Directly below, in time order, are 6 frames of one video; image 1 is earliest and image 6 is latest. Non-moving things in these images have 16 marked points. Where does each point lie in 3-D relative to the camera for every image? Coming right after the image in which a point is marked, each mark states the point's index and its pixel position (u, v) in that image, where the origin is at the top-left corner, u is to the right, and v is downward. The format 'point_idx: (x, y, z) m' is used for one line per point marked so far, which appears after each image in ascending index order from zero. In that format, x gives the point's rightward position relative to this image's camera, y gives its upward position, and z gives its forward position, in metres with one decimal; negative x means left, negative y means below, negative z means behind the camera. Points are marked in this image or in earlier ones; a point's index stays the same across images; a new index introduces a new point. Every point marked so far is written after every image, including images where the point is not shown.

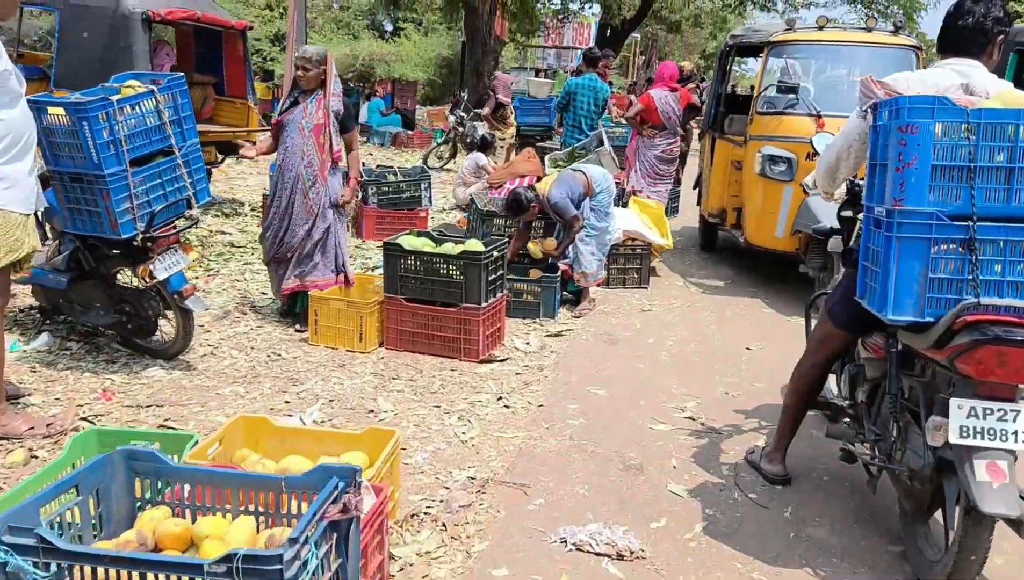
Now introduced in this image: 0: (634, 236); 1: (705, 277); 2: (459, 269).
0: (+1.0, +0.5, +7.5) m
1: (+1.8, +0.1, +8.2) m
2: (-0.3, +0.1, +5.4) m
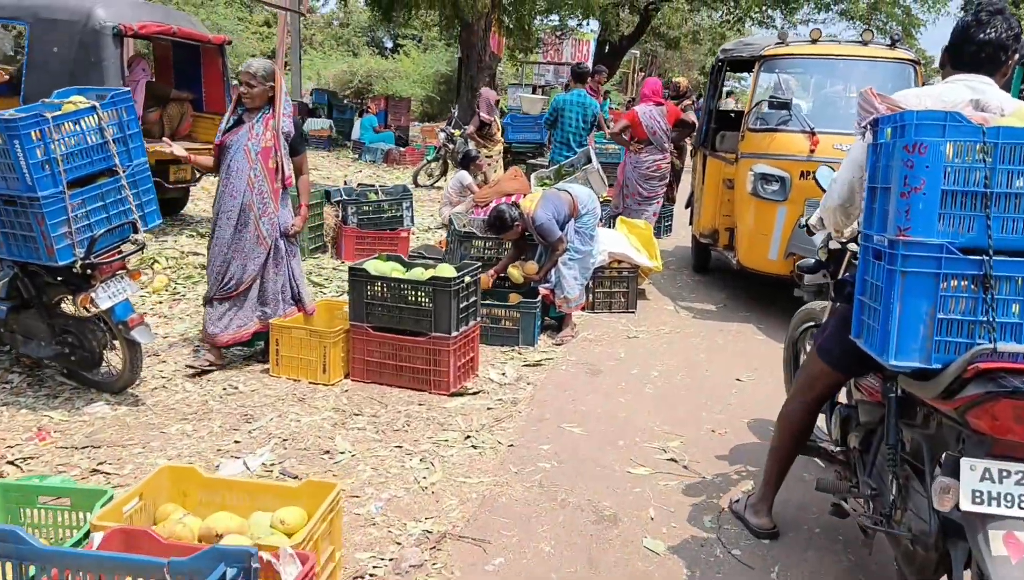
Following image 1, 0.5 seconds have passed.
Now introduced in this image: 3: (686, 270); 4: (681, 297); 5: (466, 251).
0: (+0.9, +0.3, +7.1) m
1: (+1.6, -0.1, +7.9) m
2: (-0.5, 0.0, +5.1) m
3: (+1.8, +0.2, +9.1) m
4: (+1.5, -0.1, +7.9) m
5: (-0.4, +0.3, +6.8) m
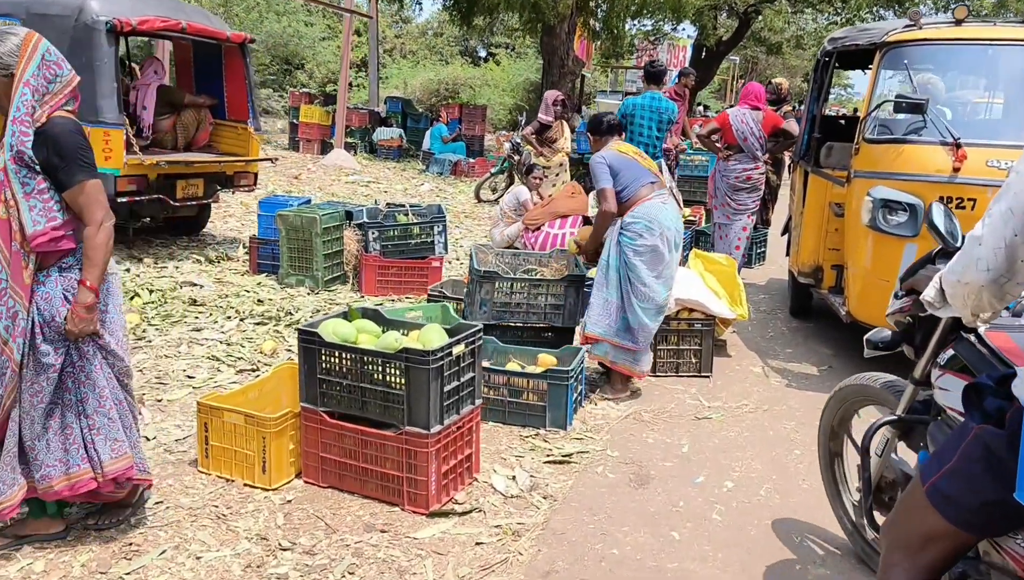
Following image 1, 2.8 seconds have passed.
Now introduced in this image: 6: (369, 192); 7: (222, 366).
0: (+1.1, -0.1, +5.5) m
1: (+1.9, -0.5, +6.1) m
2: (-0.5, -0.4, +3.6) m
3: (+2.3, -0.2, +7.4) m
4: (+1.8, -0.5, +6.2) m
5: (-0.2, 0.0, +5.3) m
6: (-2.3, +1.6, +14.3) m
7: (-1.8, -0.5, +5.4) m
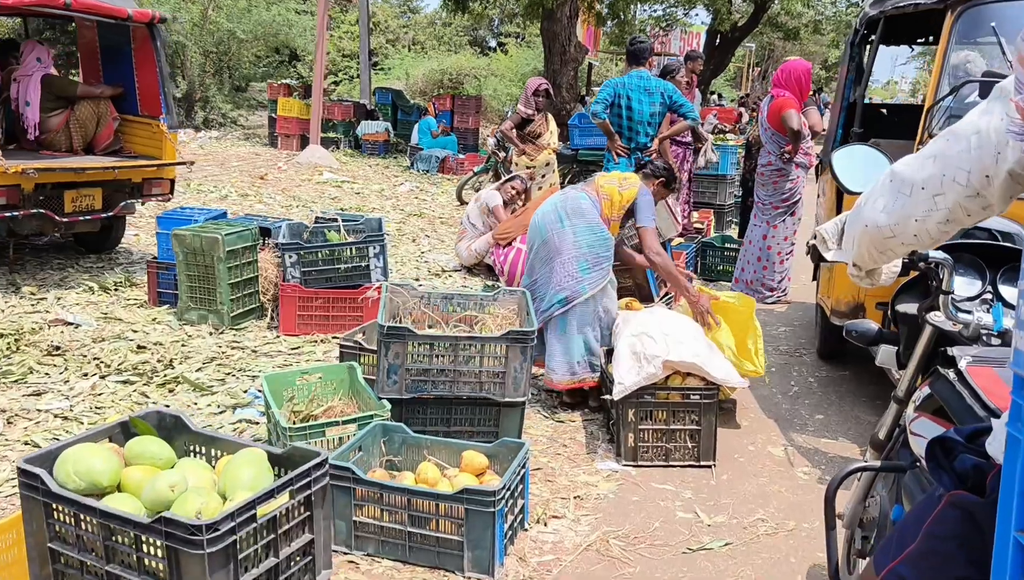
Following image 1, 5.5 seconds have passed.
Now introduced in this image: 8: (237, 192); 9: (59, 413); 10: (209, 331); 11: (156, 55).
0: (+0.8, -0.4, +4.0) m
1: (+1.6, -0.7, +4.6) m
2: (-0.8, -0.6, +2.1) m
3: (+2.0, -0.4, +5.8) m
4: (+1.5, -0.7, +4.7) m
5: (-0.5, -0.3, +3.8) m
6: (-2.5, +1.4, +12.8) m
7: (-2.1, -0.8, +3.9) m
8: (-3.8, +1.4, +12.2) m
9: (-2.3, -0.6, +4.4) m
10: (-2.0, -0.3, +5.9) m
11: (-3.0, +2.0, +7.4) m
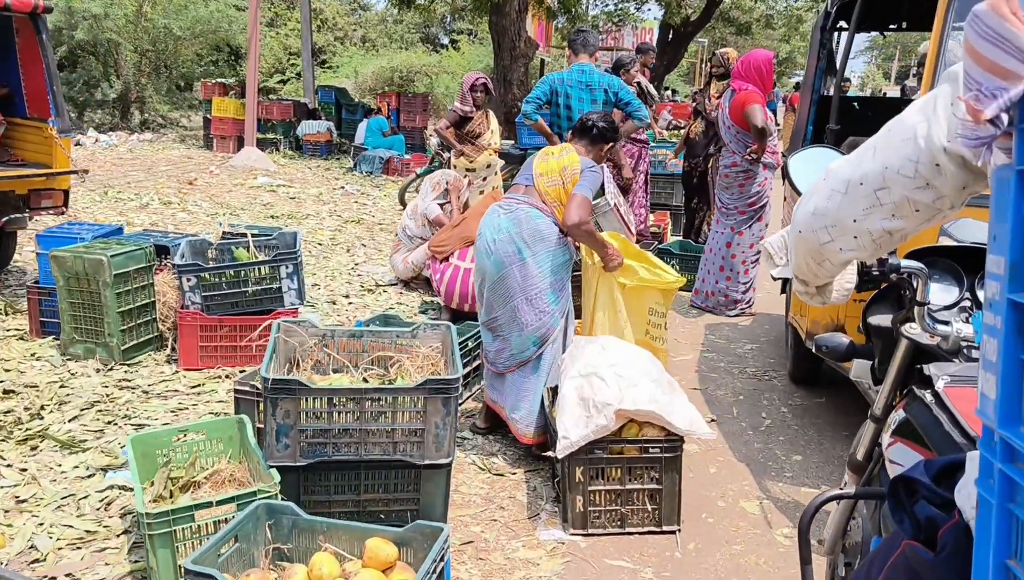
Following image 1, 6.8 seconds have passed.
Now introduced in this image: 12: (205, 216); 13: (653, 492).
0: (+0.5, -0.5, +3.3) m
1: (+1.3, -0.8, +4.0) m
2: (-1.0, -0.8, +1.4) m
3: (+1.6, -0.5, +5.2) m
4: (+1.2, -0.8, +4.0) m
5: (-0.8, -0.5, +3.1) m
6: (-3.2, +1.2, +11.9) m
7: (-2.4, -0.9, +3.1) m
8: (-4.5, +1.2, +11.3) m
9: (-2.6, -0.8, +3.6) m
10: (-2.4, -0.4, +5.1) m
11: (-3.5, +1.8, +6.5) m
12: (-3.6, +0.9, +10.4) m
13: (+0.5, -0.8, +3.4) m
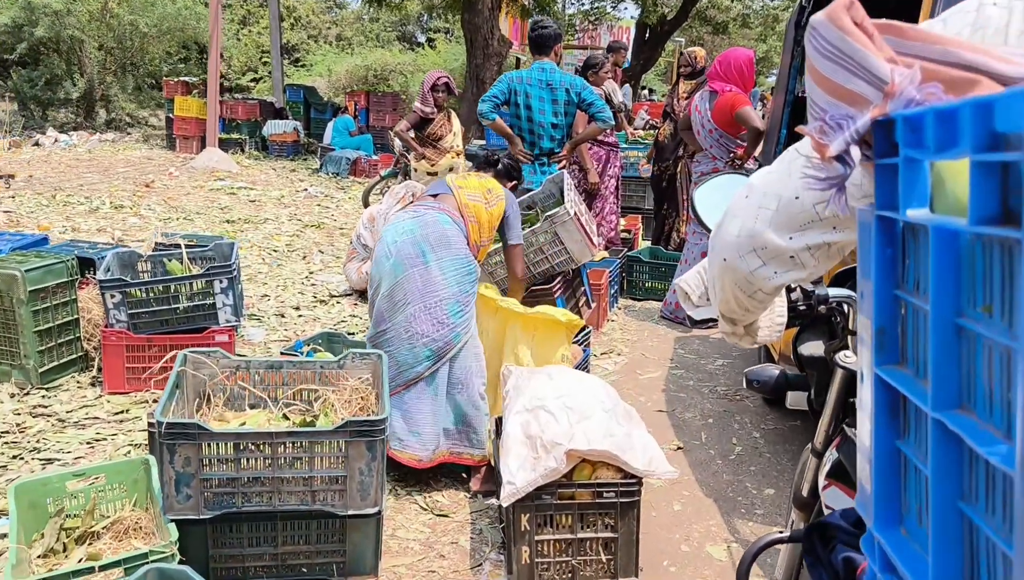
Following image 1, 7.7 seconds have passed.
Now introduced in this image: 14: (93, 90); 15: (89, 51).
0: (+0.3, -0.6, +2.9) m
1: (+1.1, -0.9, +3.6) m
2: (-1.2, -0.9, +1.0) m
3: (+1.3, -0.6, +4.9) m
4: (+1.0, -0.9, +3.7) m
5: (-1.0, -0.5, +2.7) m
6: (-3.7, +1.1, +11.5) m
7: (-2.6, -1.0, +2.7) m
8: (-4.9, +1.1, +10.8) m
9: (-2.8, -0.9, +3.2) m
10: (-2.7, -0.5, +4.7) m
11: (-3.8, +1.7, +6.1) m
12: (-4.0, +0.8, +9.9) m
13: (+0.3, -0.9, +3.0) m
14: (-9.5, +4.5, +19.7) m
15: (-9.4, +5.3, +19.5) m
